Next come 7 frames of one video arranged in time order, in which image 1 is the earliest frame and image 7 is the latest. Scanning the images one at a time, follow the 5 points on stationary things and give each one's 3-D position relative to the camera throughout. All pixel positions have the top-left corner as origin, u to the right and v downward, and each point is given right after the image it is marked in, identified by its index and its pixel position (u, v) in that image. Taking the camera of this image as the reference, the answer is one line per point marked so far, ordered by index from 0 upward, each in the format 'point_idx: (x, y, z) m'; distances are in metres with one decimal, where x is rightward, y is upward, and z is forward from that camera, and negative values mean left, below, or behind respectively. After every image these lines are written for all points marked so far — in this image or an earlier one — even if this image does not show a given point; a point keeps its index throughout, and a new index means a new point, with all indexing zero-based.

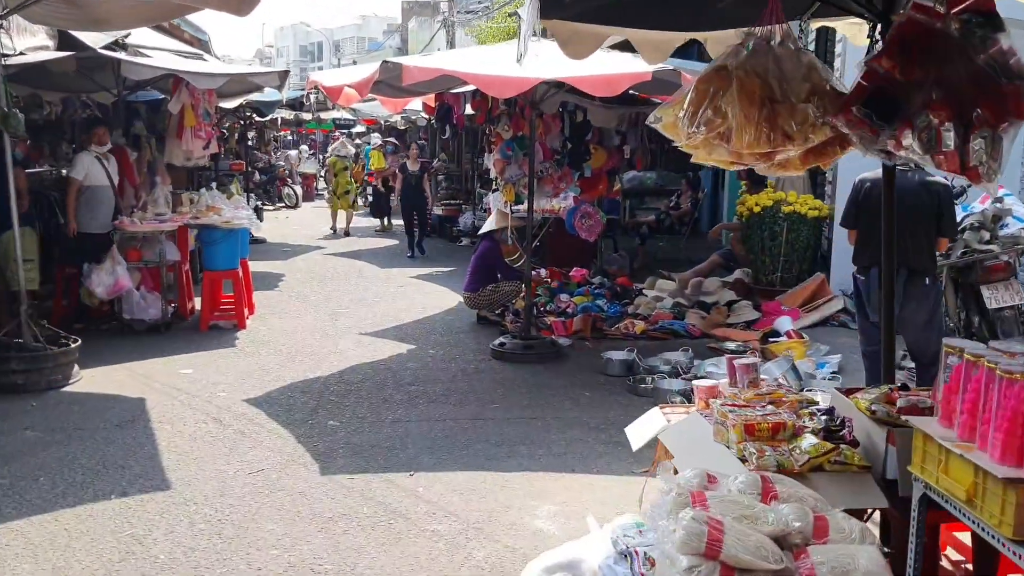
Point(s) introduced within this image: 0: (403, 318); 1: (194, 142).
0: (-1.0, -0.3, +8.8) m
1: (-2.8, +1.3, +8.8) m
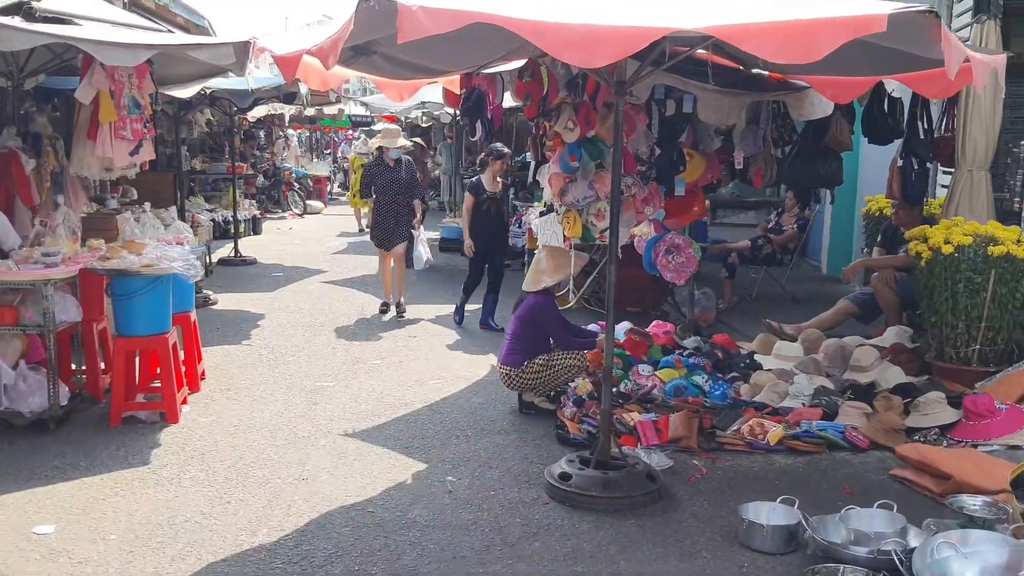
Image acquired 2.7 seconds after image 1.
0: (-0.6, -0.7, +6.0) m
1: (-2.5, +0.9, +6.1) m
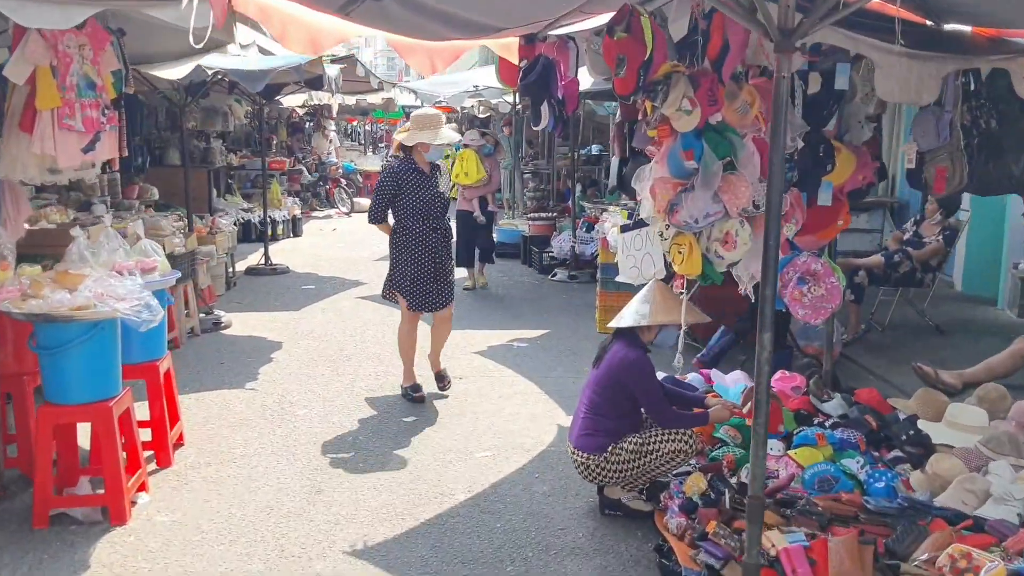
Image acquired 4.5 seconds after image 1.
0: (-0.3, -0.9, +4.4) m
1: (-2.1, +0.7, +4.6) m
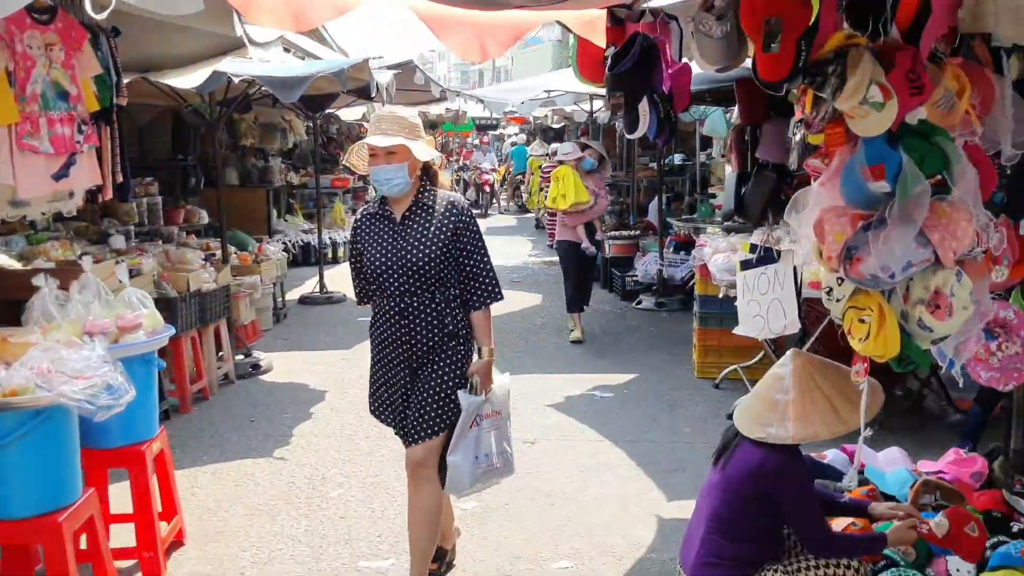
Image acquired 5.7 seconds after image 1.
0: (0.0, -1.1, +3.3) m
1: (-1.8, +0.5, +3.6) m
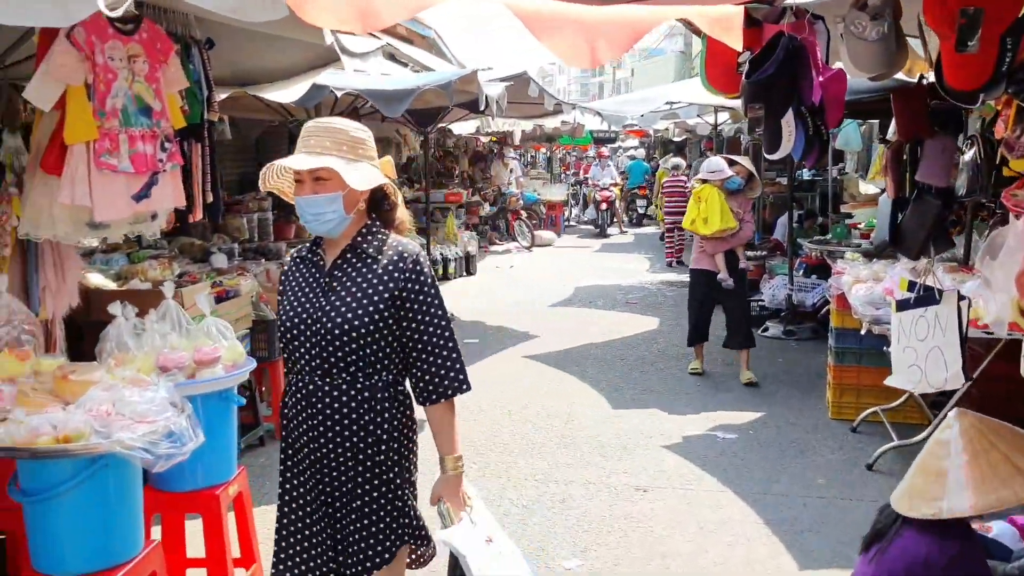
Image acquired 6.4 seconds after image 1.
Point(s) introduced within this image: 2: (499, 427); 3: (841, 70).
0: (+0.3, -1.2, +2.8) m
1: (-1.4, +0.4, +3.4) m
2: (-0.1, -0.8, +5.8) m
3: (+1.3, +0.9, +4.0) m
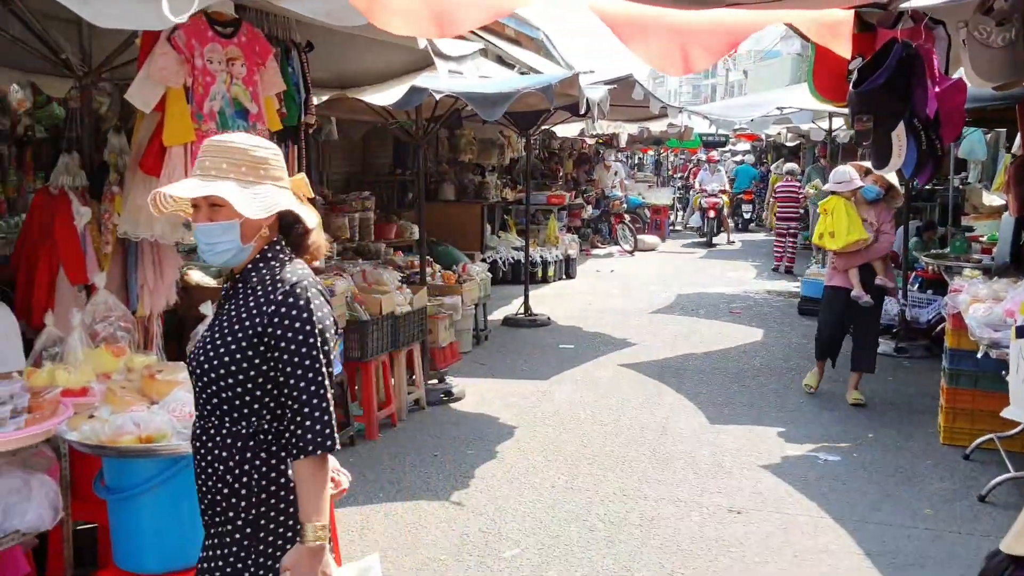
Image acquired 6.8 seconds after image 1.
0: (+0.5, -1.3, +2.7) m
1: (-1.1, +0.4, +3.4) m
2: (+0.5, -0.9, +5.7) m
3: (+1.7, +0.8, +3.7) m
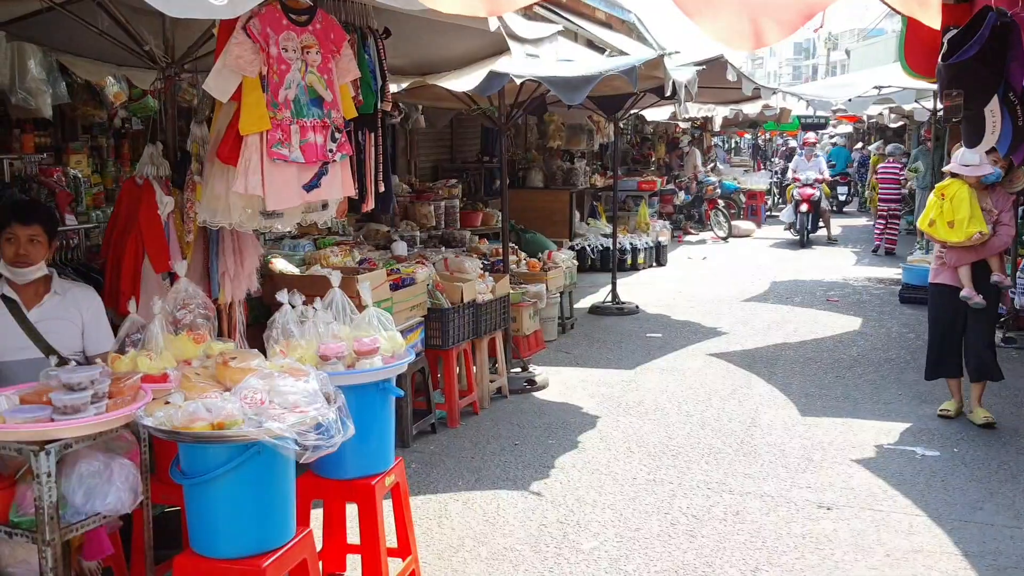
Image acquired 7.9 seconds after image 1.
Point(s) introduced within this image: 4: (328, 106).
0: (+0.7, -1.3, +2.6) m
1: (-0.9, +0.4, +3.5) m
2: (+0.9, -0.8, +5.6) m
3: (+2.0, +0.8, +3.5) m
4: (-0.7, +0.7, +3.6) m
